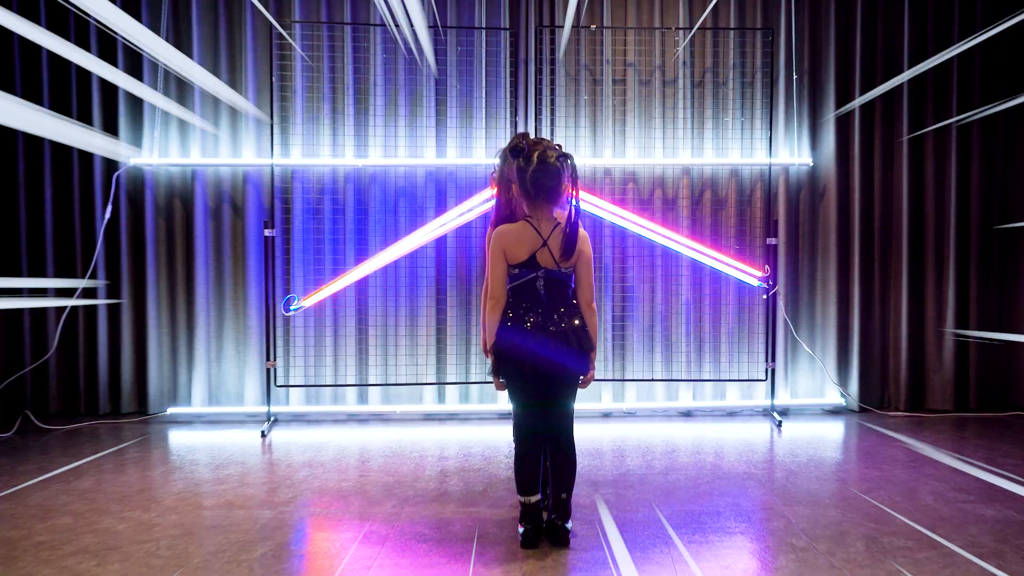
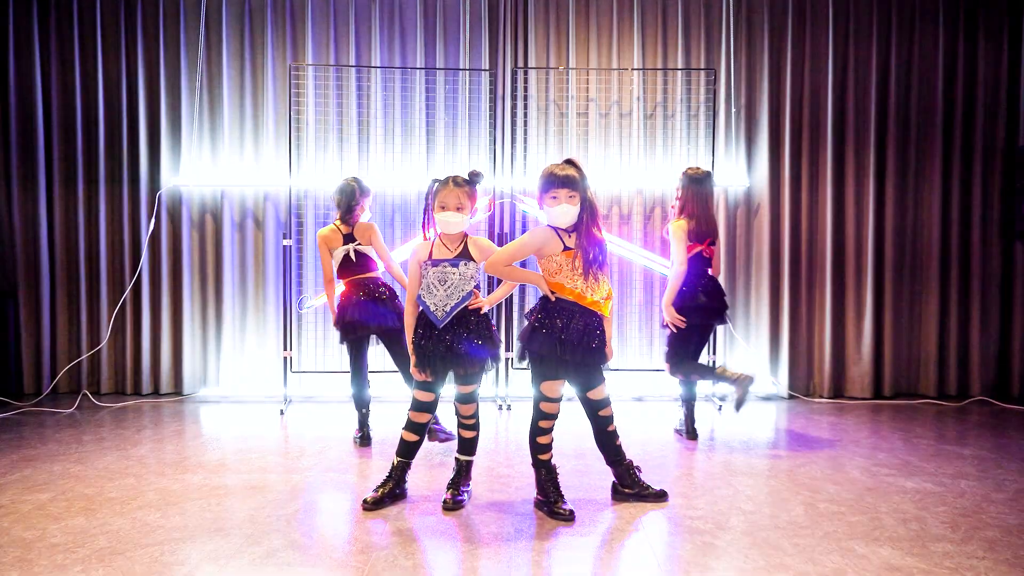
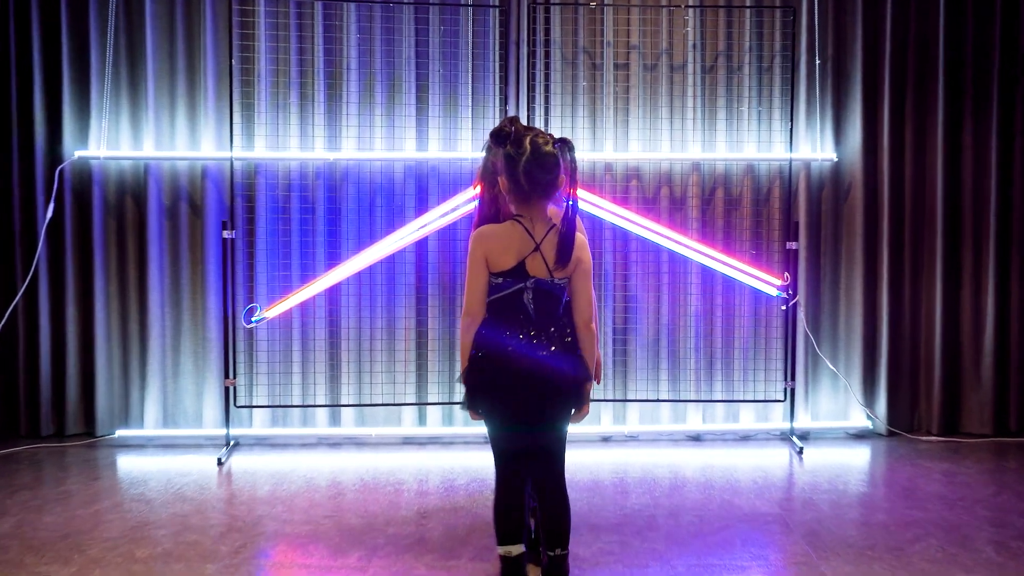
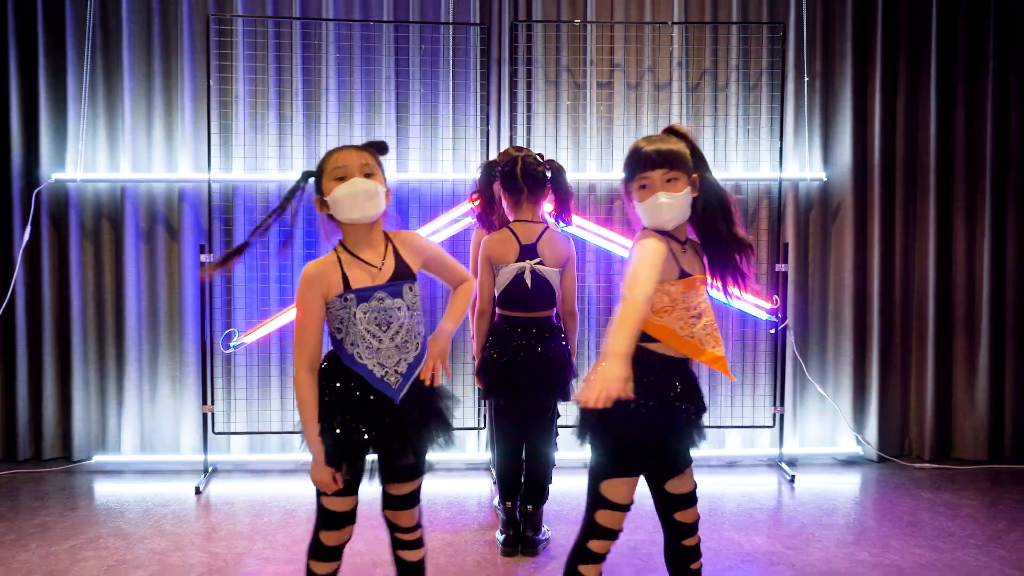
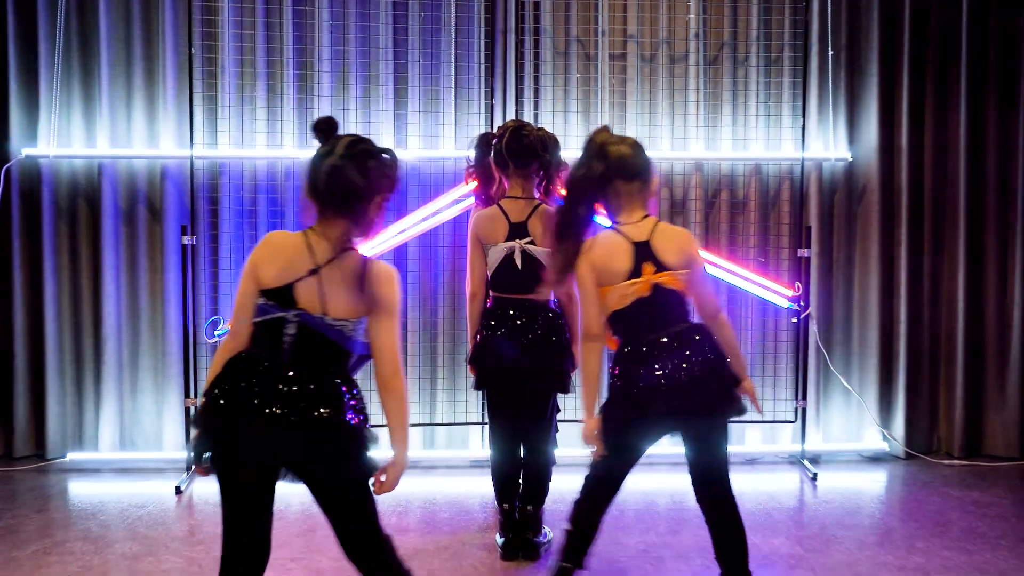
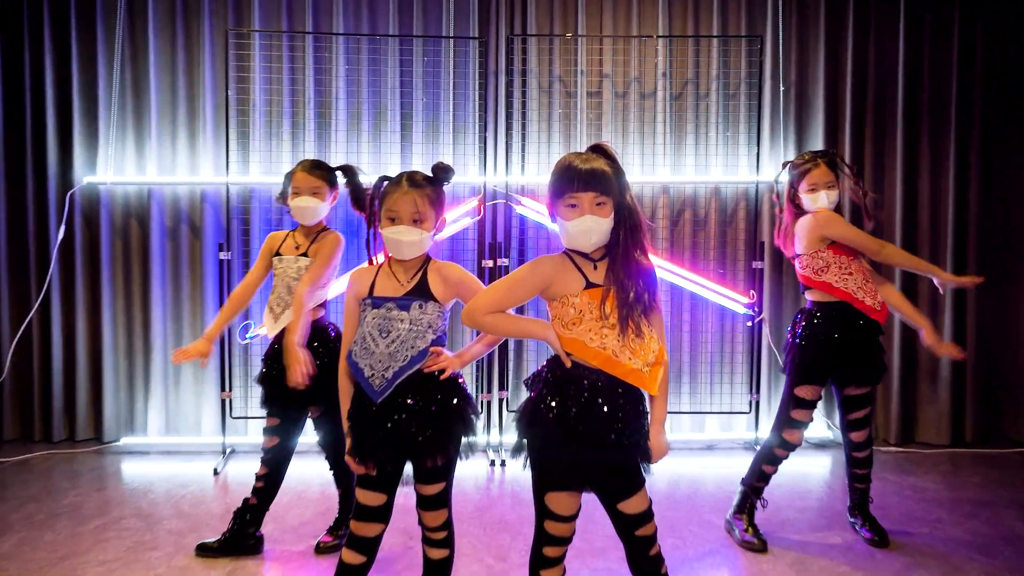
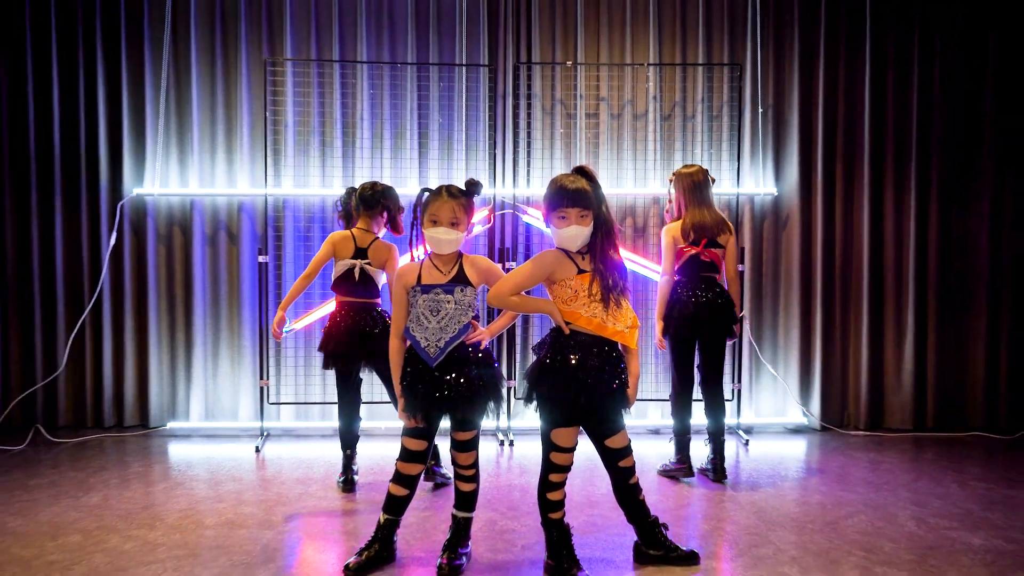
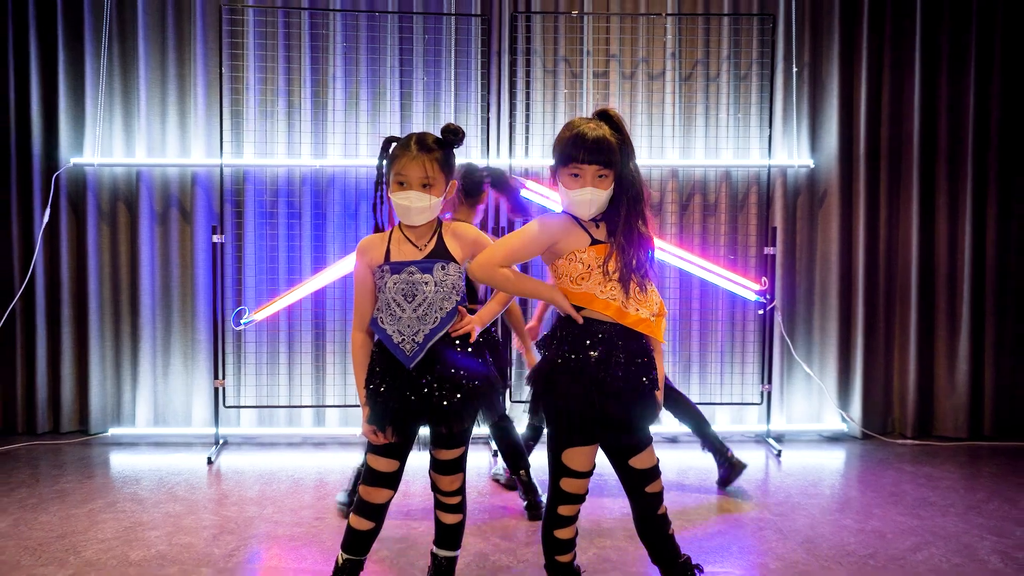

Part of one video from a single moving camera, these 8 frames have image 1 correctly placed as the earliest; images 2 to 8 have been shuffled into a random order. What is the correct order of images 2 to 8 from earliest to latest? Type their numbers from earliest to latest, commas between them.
3, 5, 4, 8, 7, 2, 6
